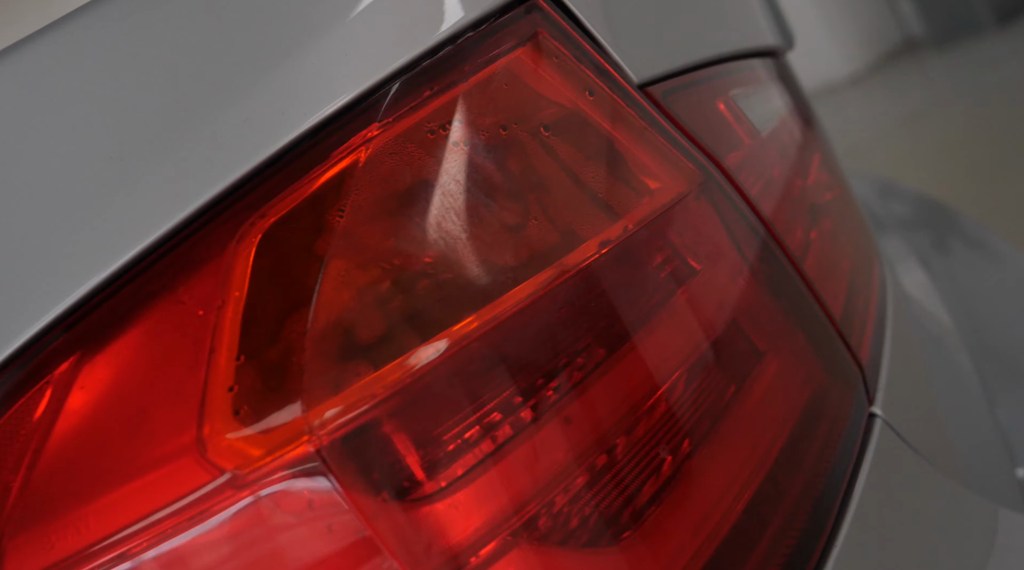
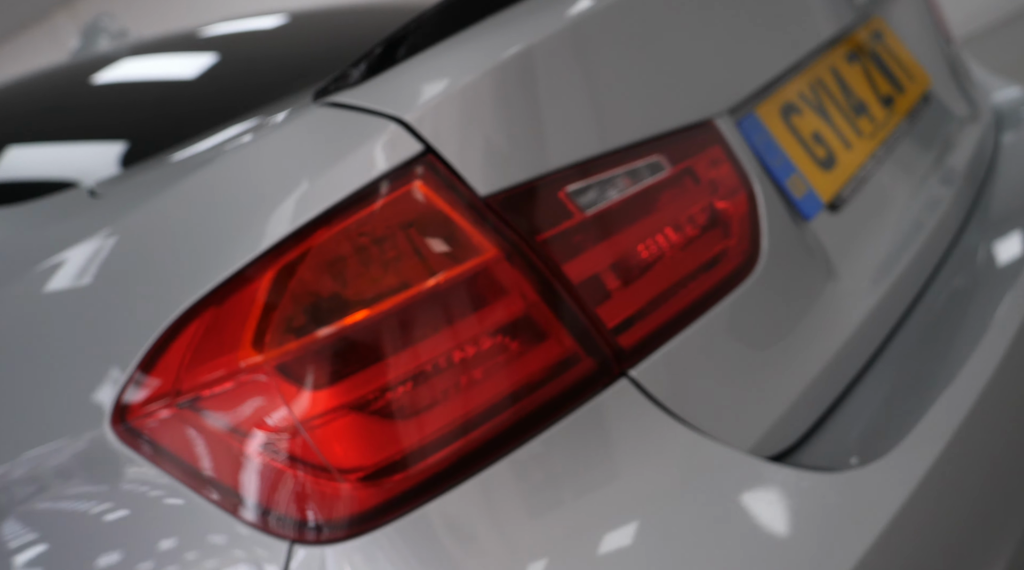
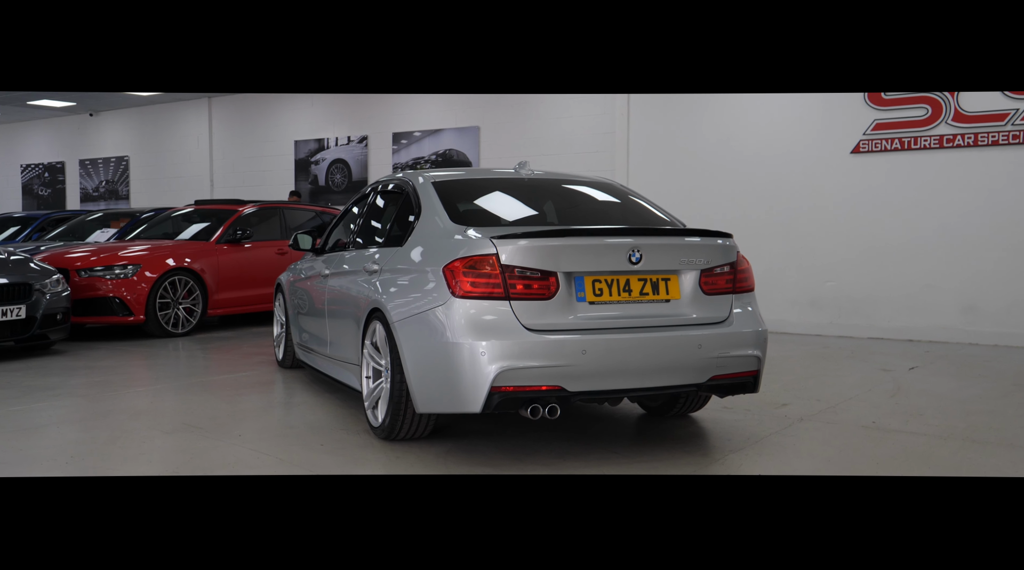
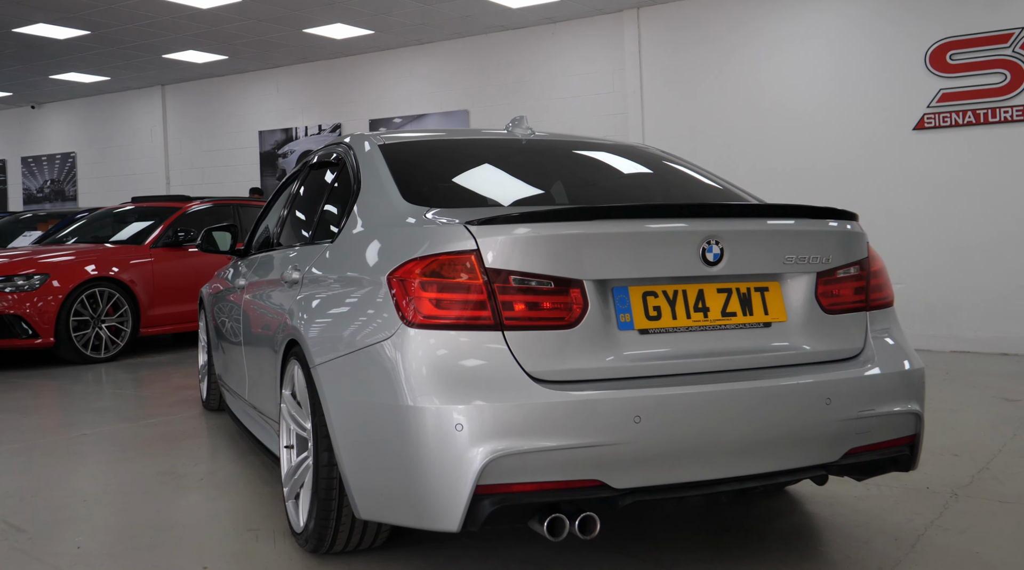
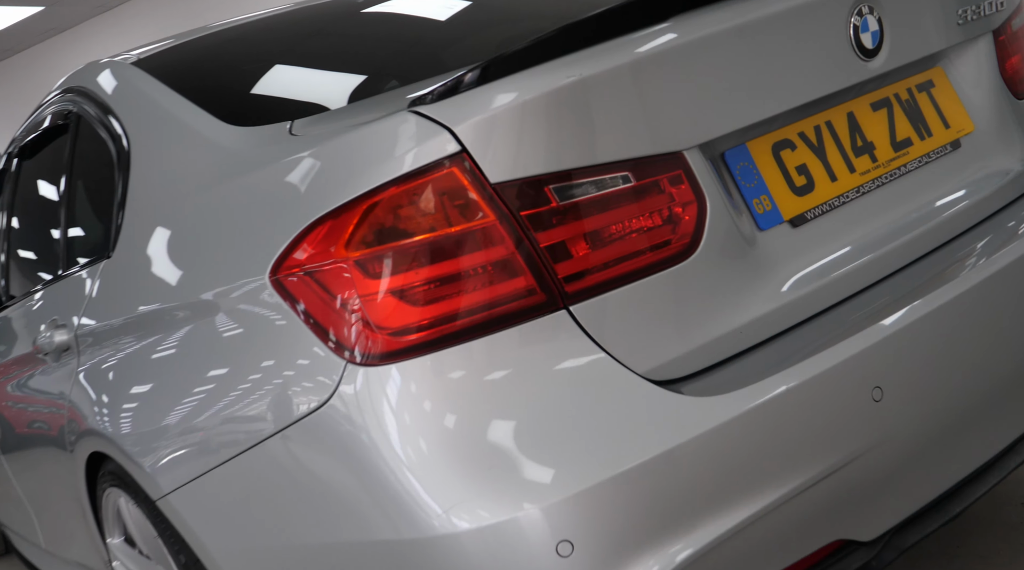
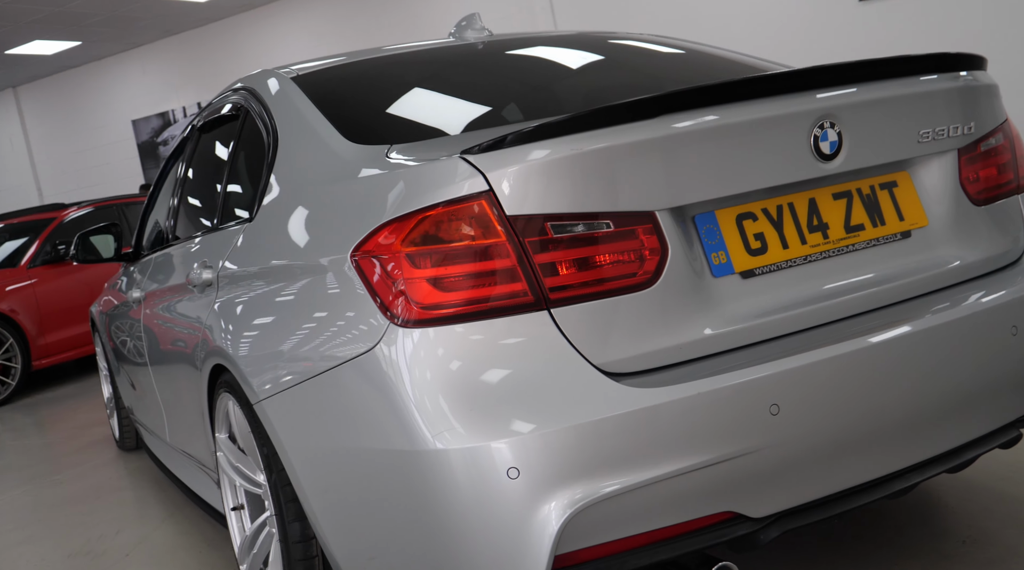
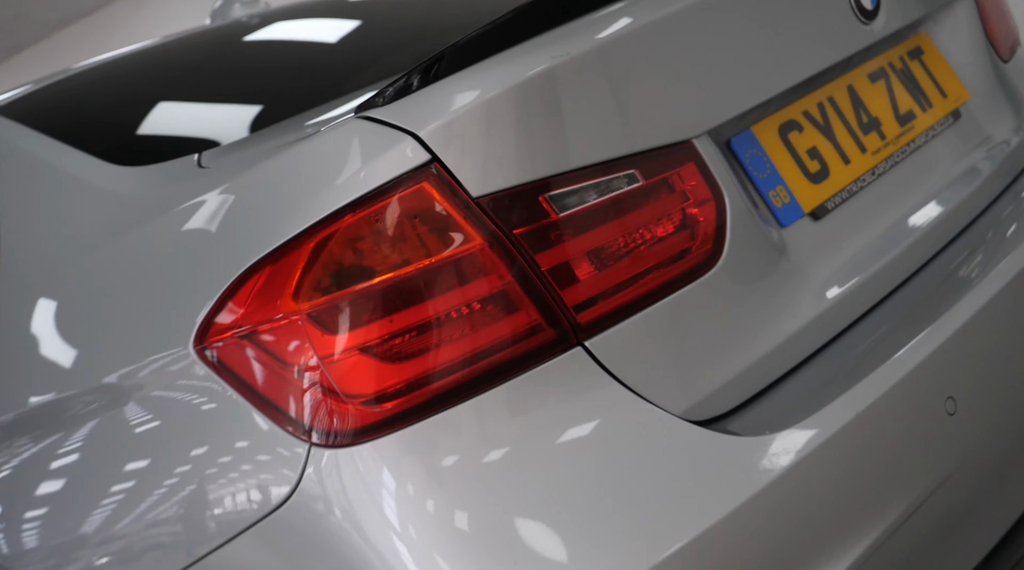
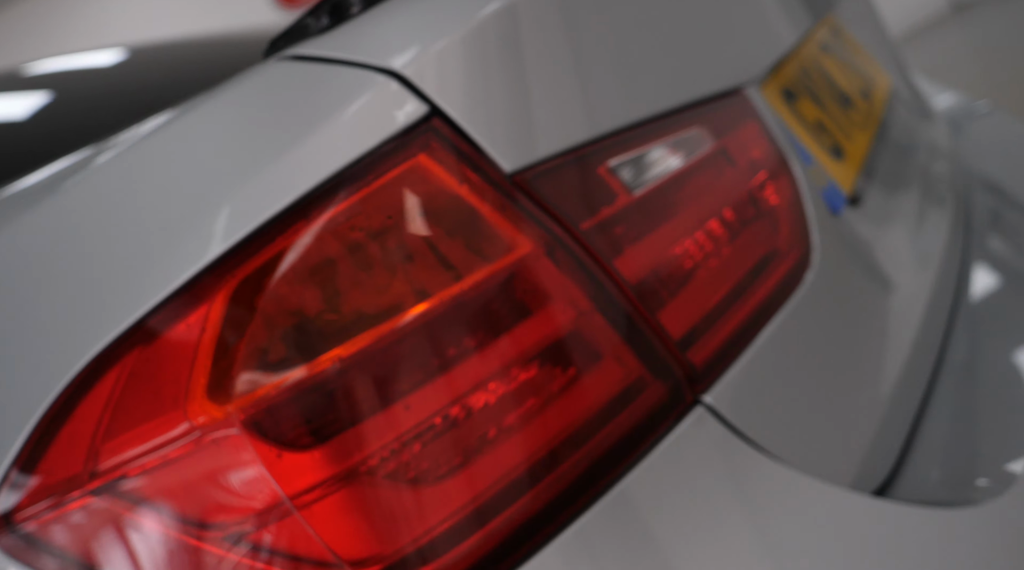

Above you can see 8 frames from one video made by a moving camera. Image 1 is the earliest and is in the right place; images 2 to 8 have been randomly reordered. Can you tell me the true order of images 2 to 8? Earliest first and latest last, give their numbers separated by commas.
8, 2, 7, 5, 6, 4, 3
